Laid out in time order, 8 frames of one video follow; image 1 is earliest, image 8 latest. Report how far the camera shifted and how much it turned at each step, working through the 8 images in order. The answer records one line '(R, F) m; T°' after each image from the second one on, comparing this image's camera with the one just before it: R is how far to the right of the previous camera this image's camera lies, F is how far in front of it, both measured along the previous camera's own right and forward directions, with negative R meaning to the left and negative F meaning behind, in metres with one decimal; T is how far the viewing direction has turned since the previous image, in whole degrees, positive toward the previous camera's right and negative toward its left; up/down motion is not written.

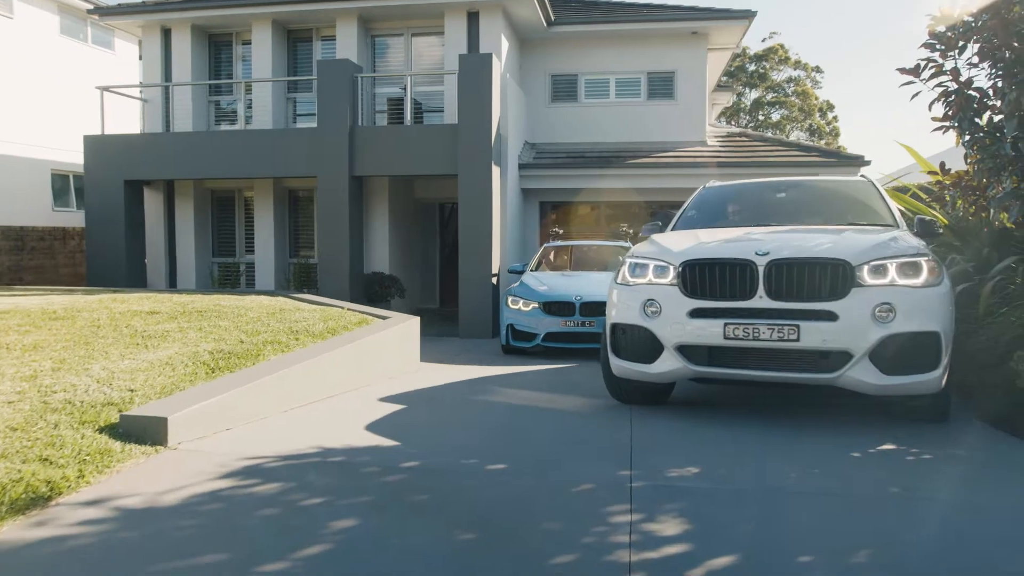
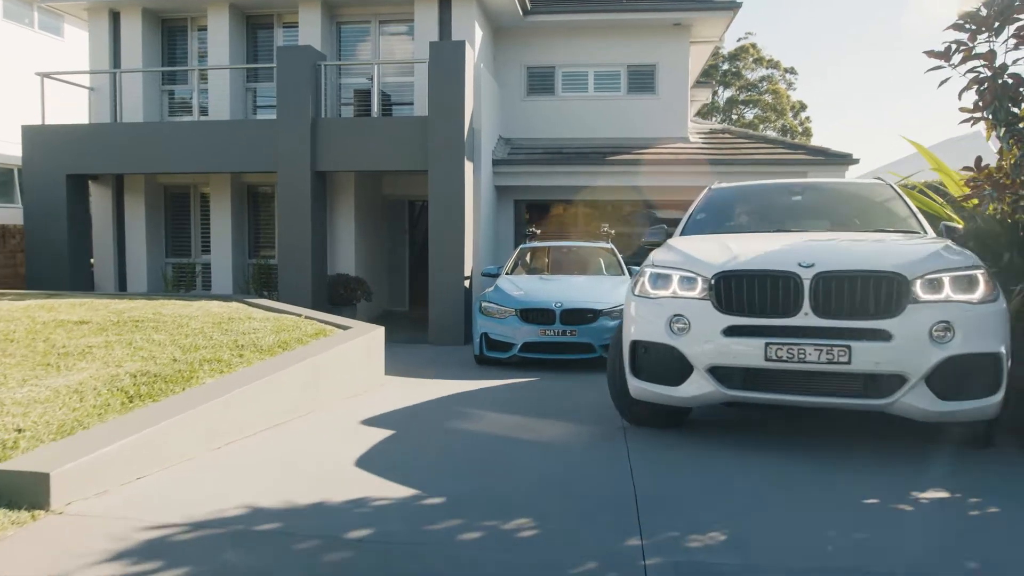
(0.0, +0.7) m; +2°
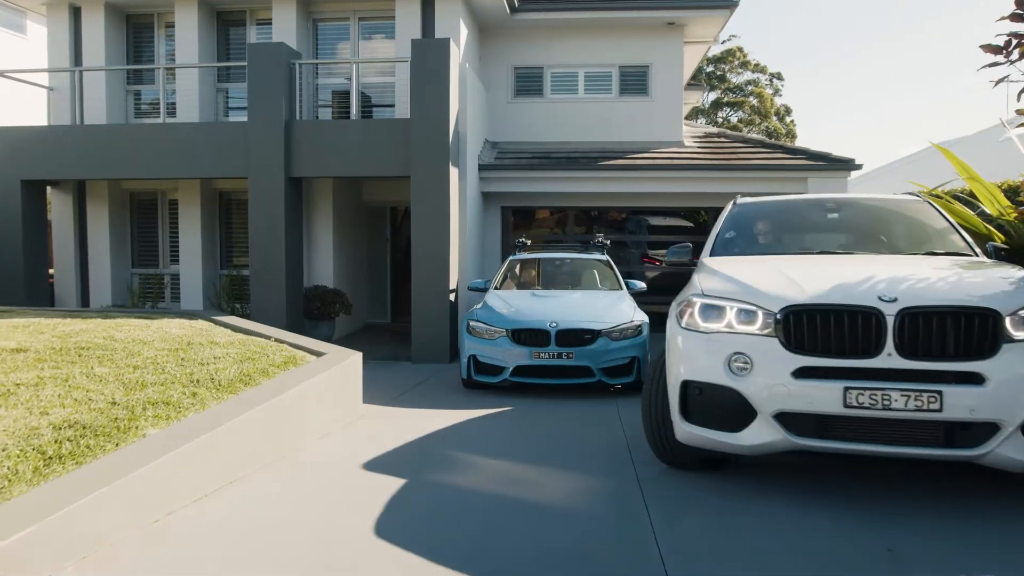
(-0.1, +0.6) m; +1°
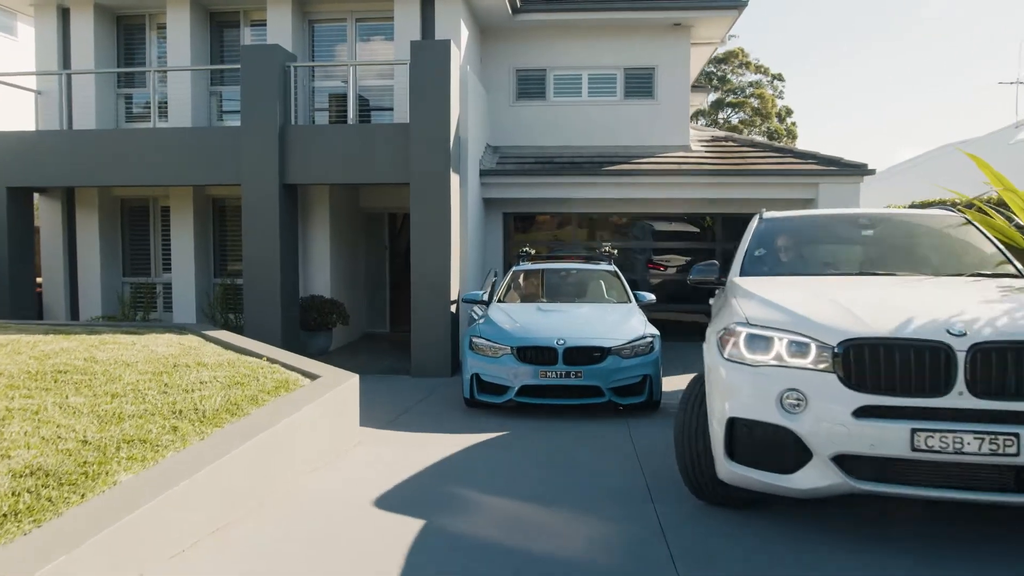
(0.0, +0.4) m; 0°
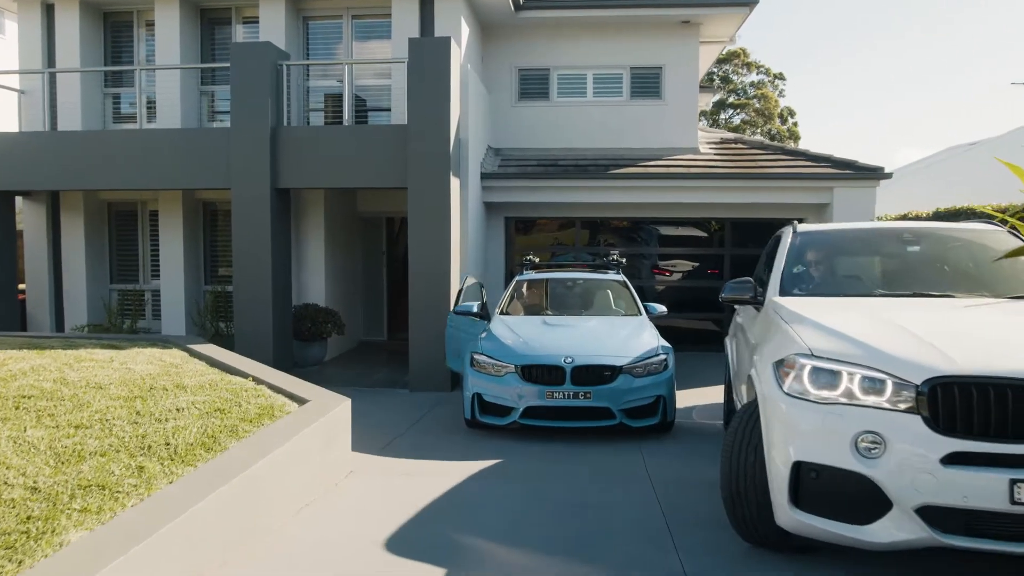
(0.0, +0.4) m; 0°
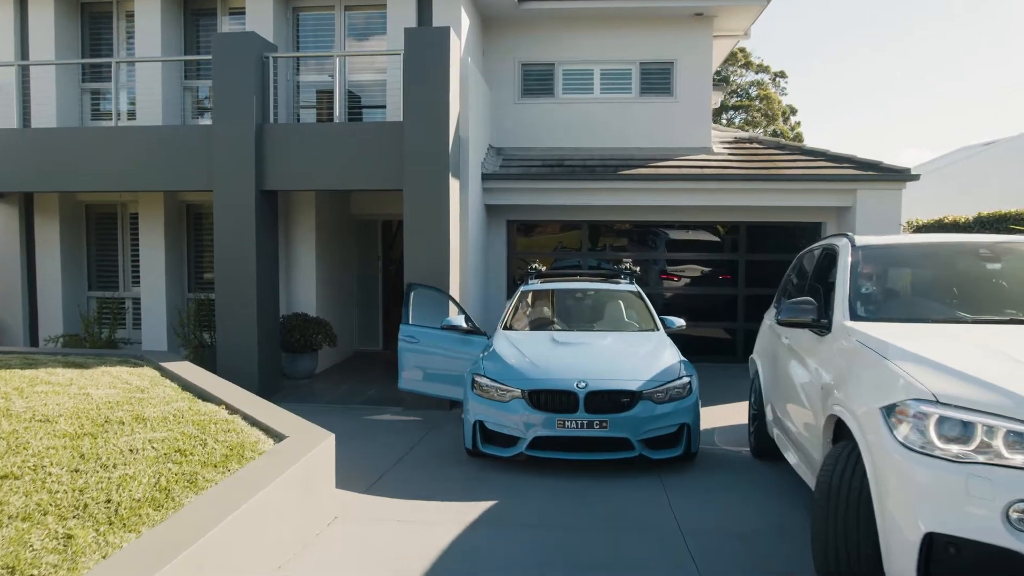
(-0.1, +0.7) m; 0°
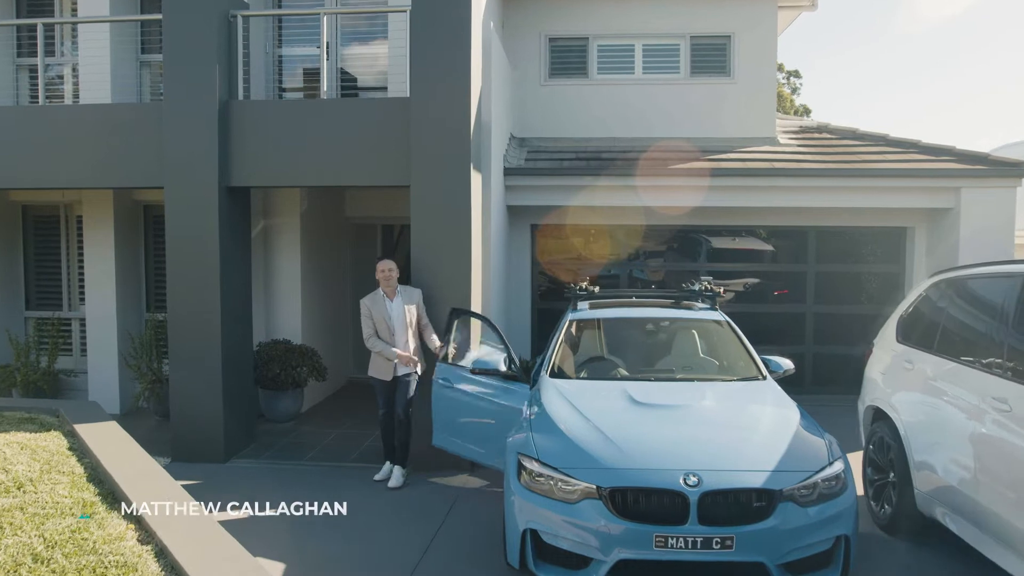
(-0.3, +1.9) m; 0°
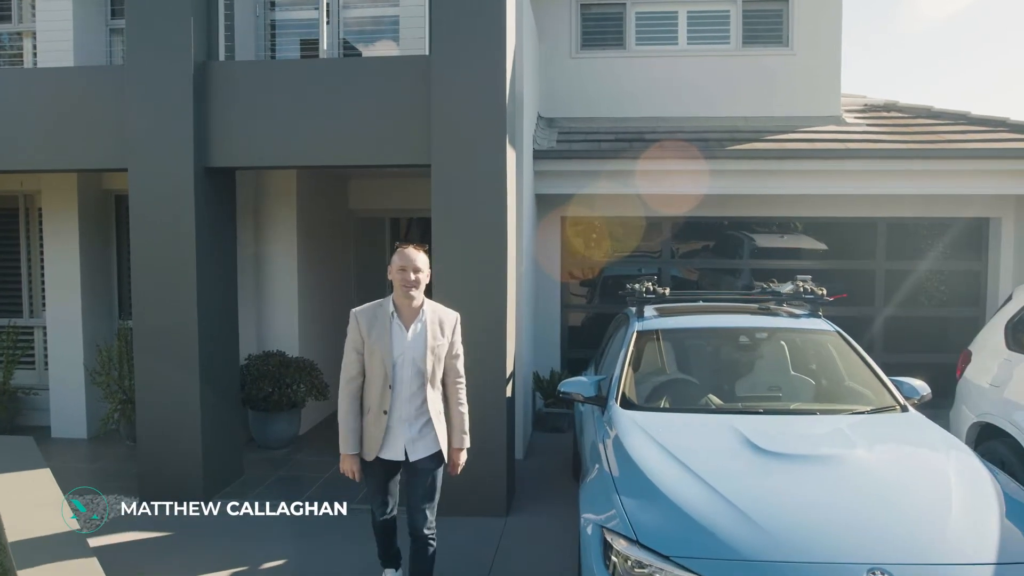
(-0.3, +1.2) m; 0°
